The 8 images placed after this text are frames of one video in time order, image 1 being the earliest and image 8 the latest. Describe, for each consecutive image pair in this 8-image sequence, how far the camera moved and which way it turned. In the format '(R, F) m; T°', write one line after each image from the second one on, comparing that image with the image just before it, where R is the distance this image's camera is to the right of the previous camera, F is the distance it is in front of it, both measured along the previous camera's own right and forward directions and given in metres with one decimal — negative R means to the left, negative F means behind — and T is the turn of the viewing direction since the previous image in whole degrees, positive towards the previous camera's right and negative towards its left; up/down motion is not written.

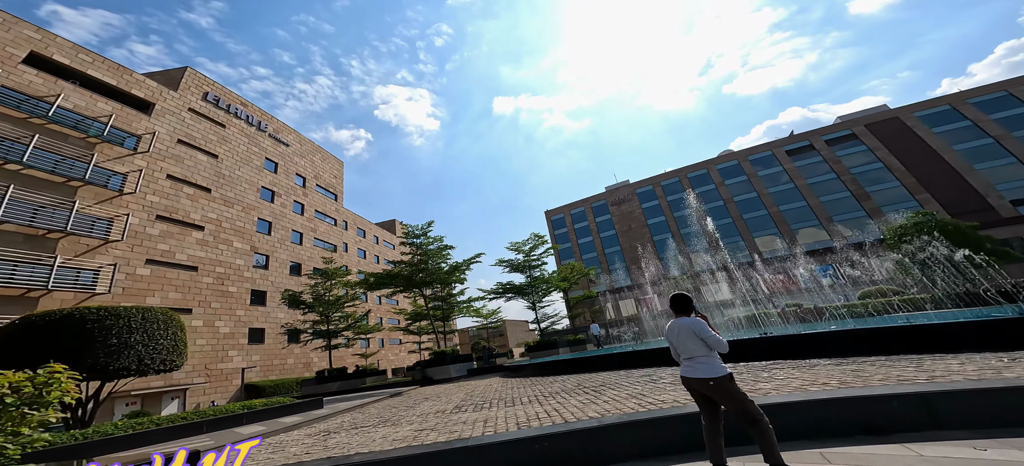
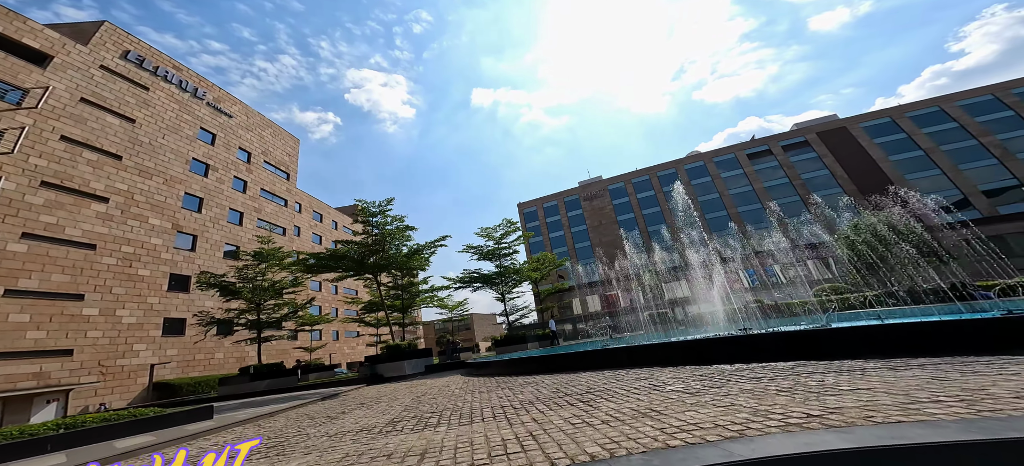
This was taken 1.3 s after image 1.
(+0.1, +1.2) m; +4°
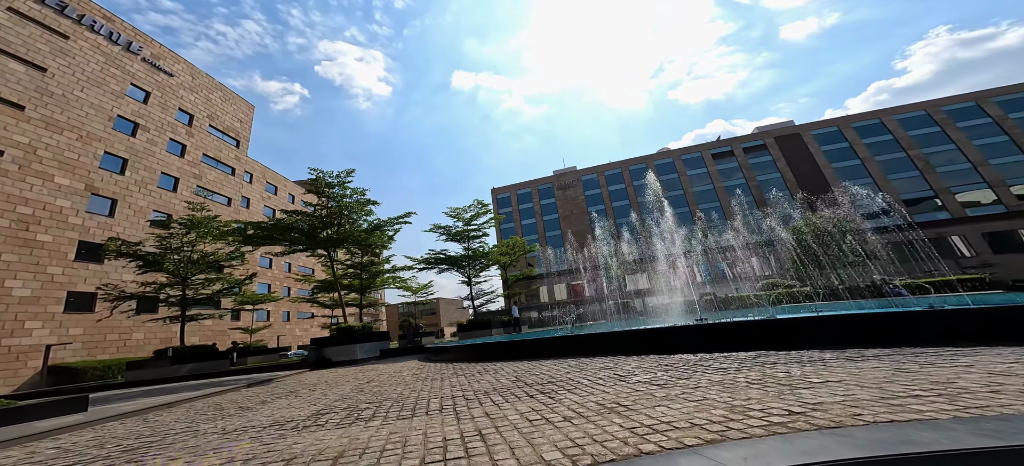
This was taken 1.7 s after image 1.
(+0.1, +0.6) m; +5°
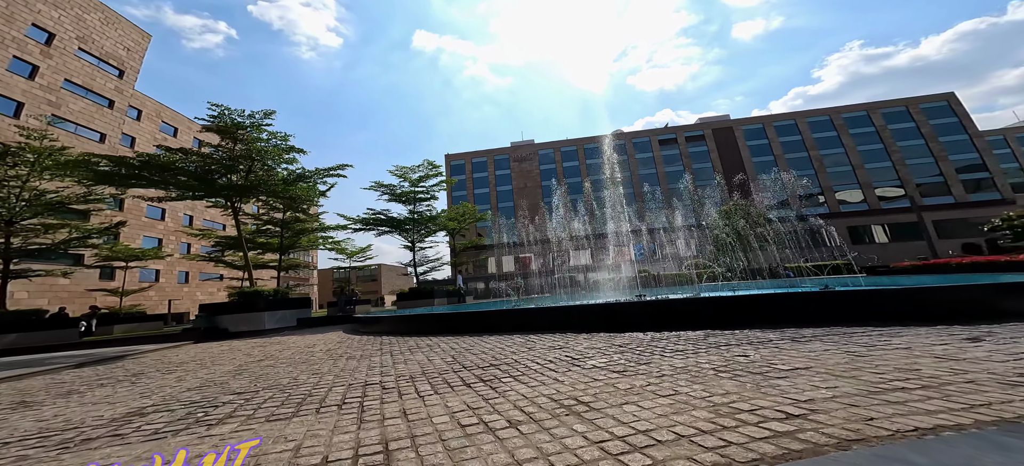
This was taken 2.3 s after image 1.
(+0.1, +1.0) m; +8°
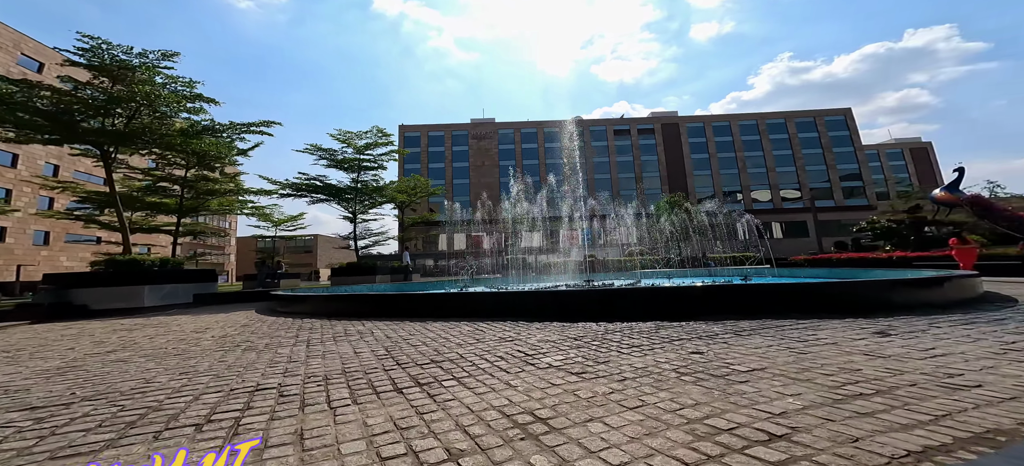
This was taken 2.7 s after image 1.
(0.0, +0.6) m; +8°
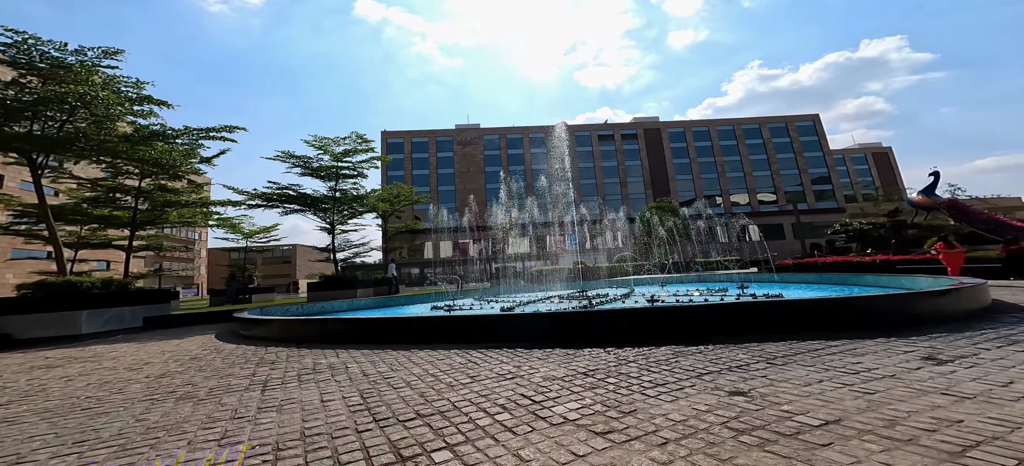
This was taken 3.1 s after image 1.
(-0.2, +0.8) m; +2°
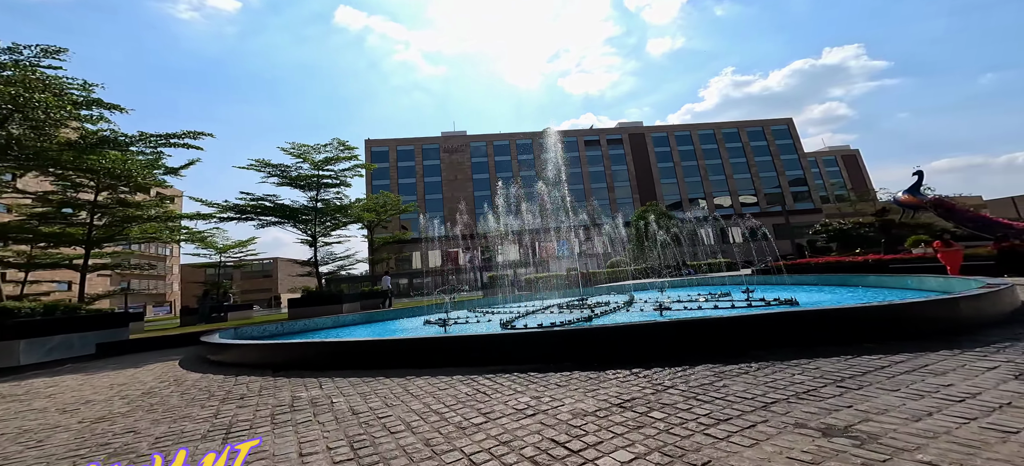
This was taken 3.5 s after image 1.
(-0.4, +0.9) m; +2°
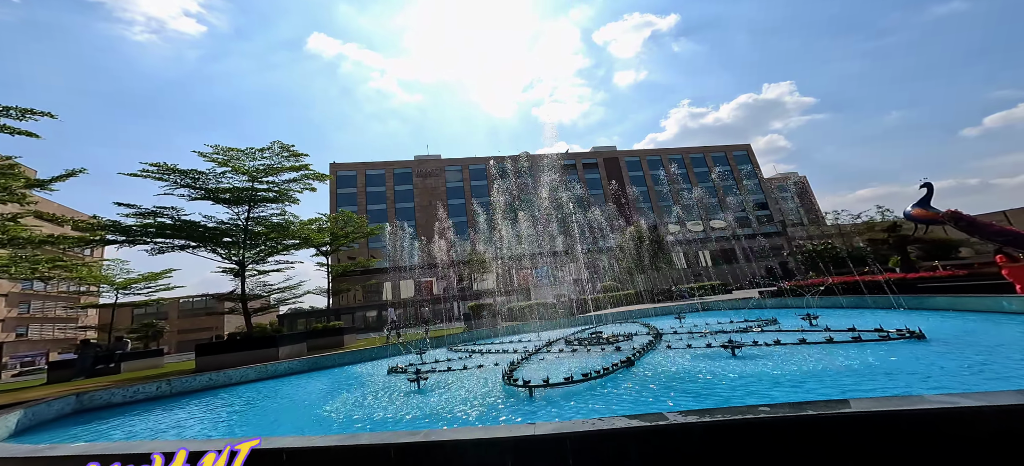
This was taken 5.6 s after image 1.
(-0.8, +4.1) m; +4°
